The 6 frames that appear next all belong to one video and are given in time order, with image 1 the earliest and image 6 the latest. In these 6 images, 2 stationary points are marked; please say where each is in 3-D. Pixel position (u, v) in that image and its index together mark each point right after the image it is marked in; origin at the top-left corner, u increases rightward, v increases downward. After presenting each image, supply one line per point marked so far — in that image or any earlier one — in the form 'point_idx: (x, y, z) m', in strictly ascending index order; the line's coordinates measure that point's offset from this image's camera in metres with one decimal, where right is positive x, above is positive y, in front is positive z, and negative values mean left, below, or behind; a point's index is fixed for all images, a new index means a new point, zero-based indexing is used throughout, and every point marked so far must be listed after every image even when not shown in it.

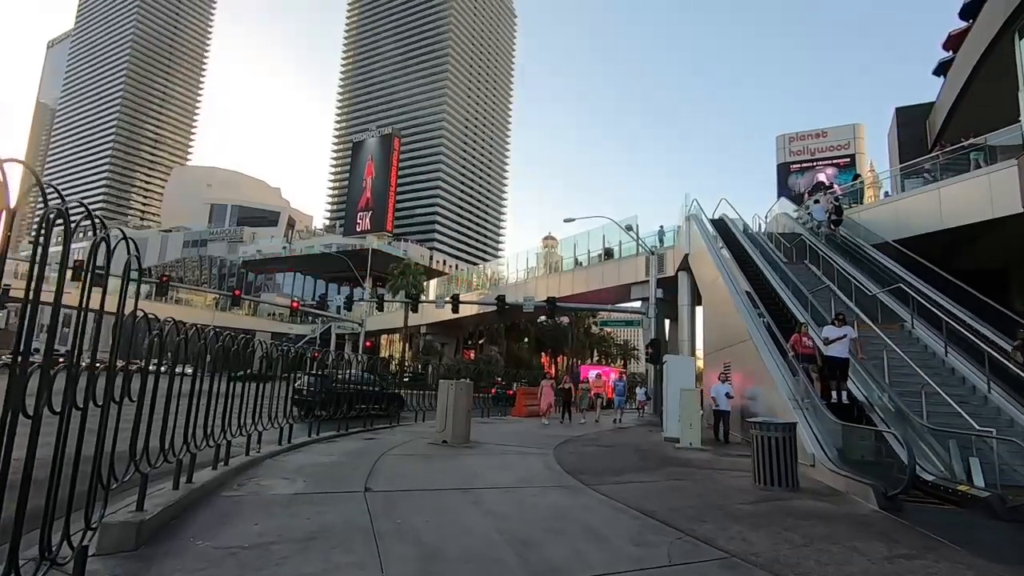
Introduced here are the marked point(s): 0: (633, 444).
0: (+3.0, -3.9, +13.2) m
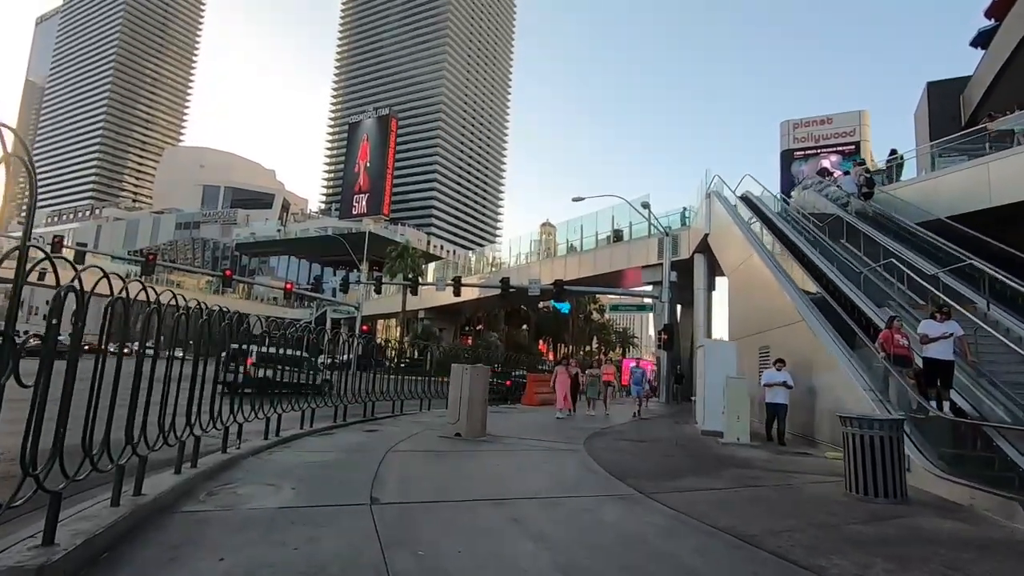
0: (+3.5, -3.3, +11.7) m
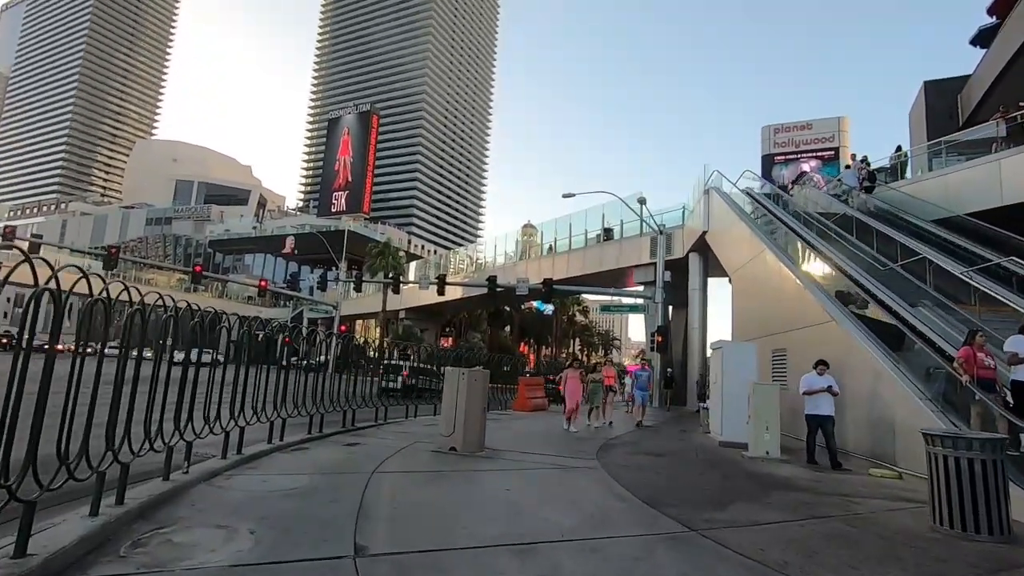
0: (+3.5, -3.2, +10.5) m
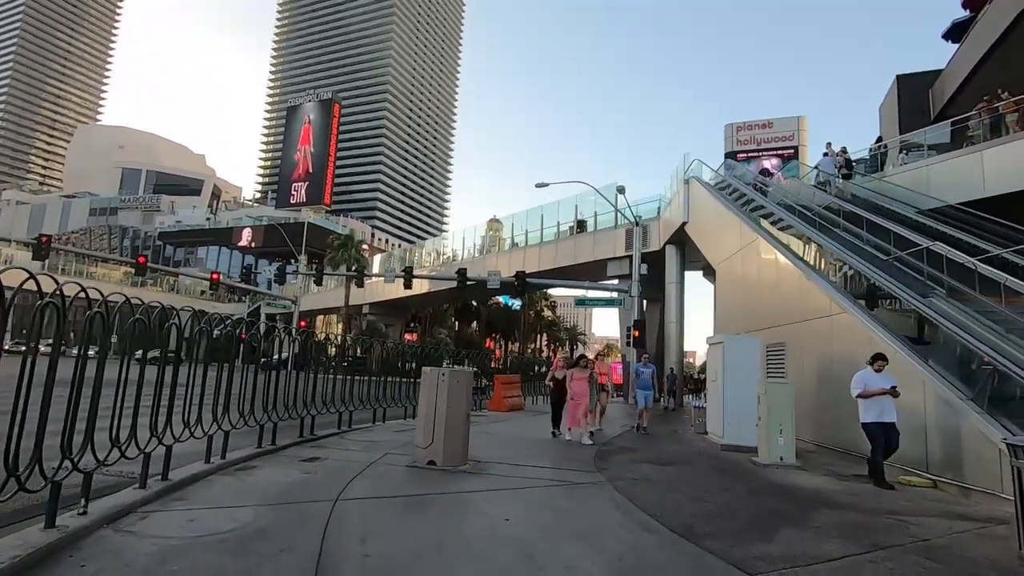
0: (+3.2, -3.0, +9.4) m
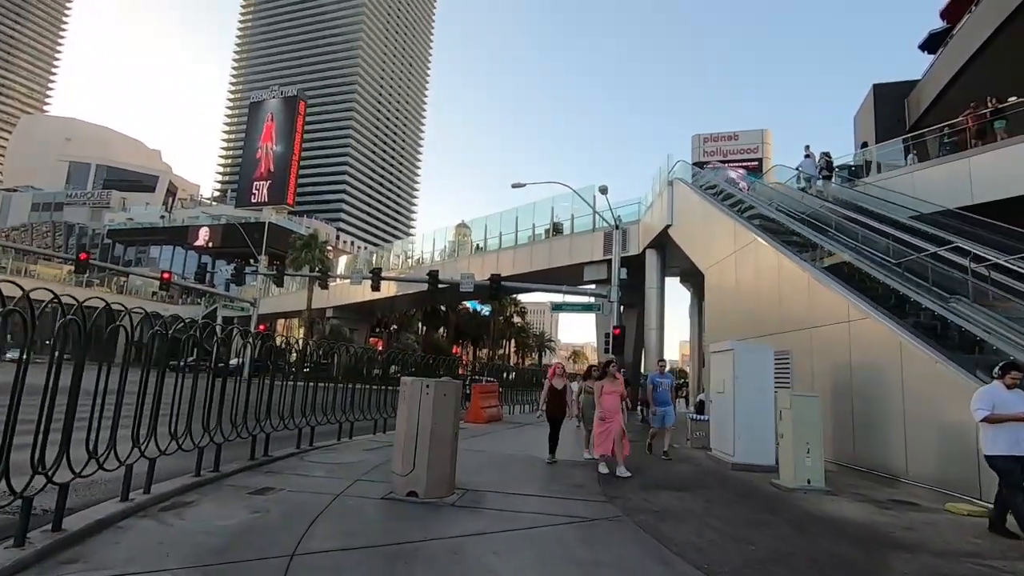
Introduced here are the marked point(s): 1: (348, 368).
0: (+3.1, -3.0, +8.3) m
1: (-3.9, -1.9, +12.6) m
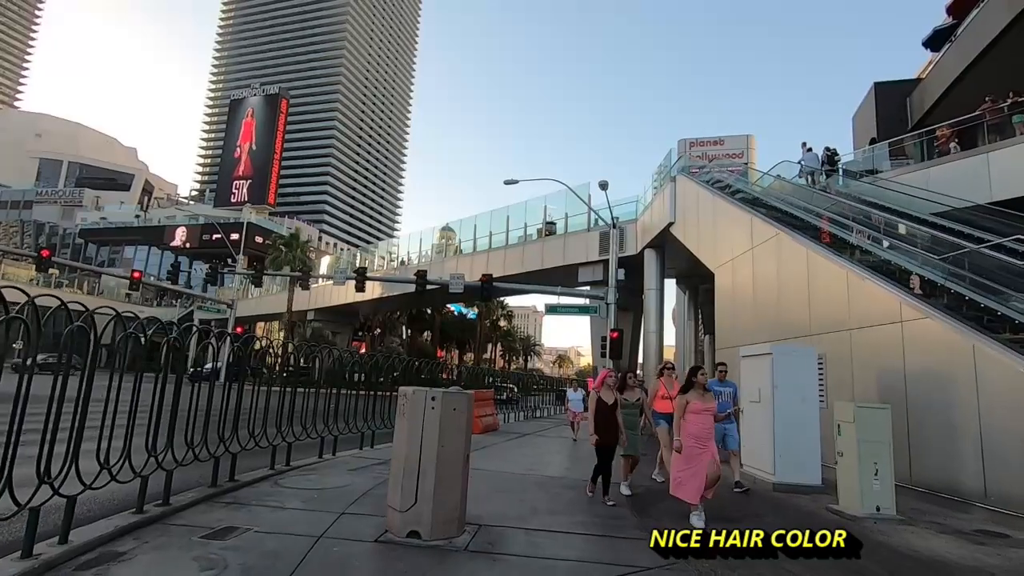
0: (+3.3, -2.9, +7.1) m
1: (-3.8, -1.8, +11.2) m
